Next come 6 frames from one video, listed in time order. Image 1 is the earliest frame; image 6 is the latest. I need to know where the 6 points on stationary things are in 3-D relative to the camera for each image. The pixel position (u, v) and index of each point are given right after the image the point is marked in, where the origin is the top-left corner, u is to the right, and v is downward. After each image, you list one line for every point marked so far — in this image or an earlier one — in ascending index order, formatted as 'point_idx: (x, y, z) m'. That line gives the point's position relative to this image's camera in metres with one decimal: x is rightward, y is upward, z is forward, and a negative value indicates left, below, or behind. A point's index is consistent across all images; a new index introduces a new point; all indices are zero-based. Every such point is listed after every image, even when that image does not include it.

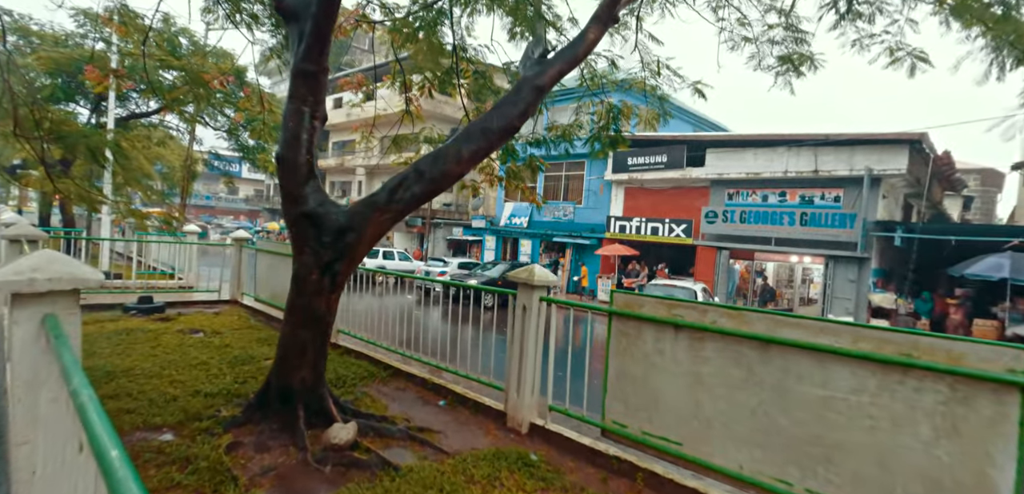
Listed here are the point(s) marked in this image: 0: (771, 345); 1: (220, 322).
0: (+1.2, -0.4, +2.3) m
1: (-3.3, -0.8, +5.8) m
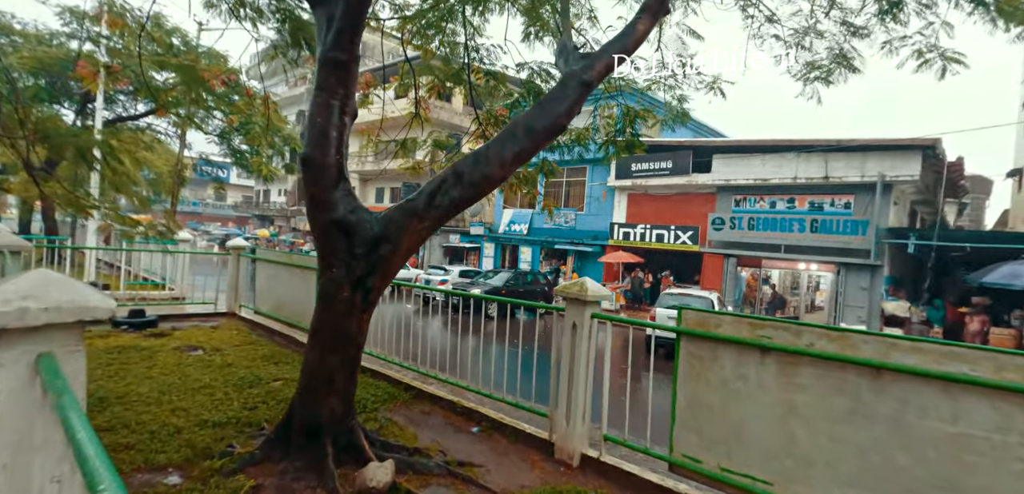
0: (+1.5, -0.5, +2.0) m
1: (-3.1, -0.9, +5.4) m
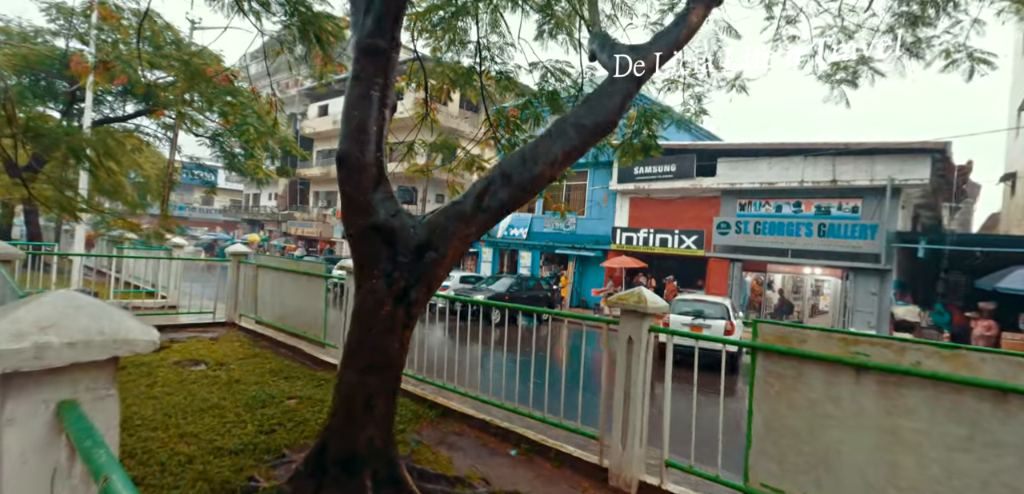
0: (+1.7, -0.5, +1.8) m
1: (-2.8, -1.0, +5.1) m
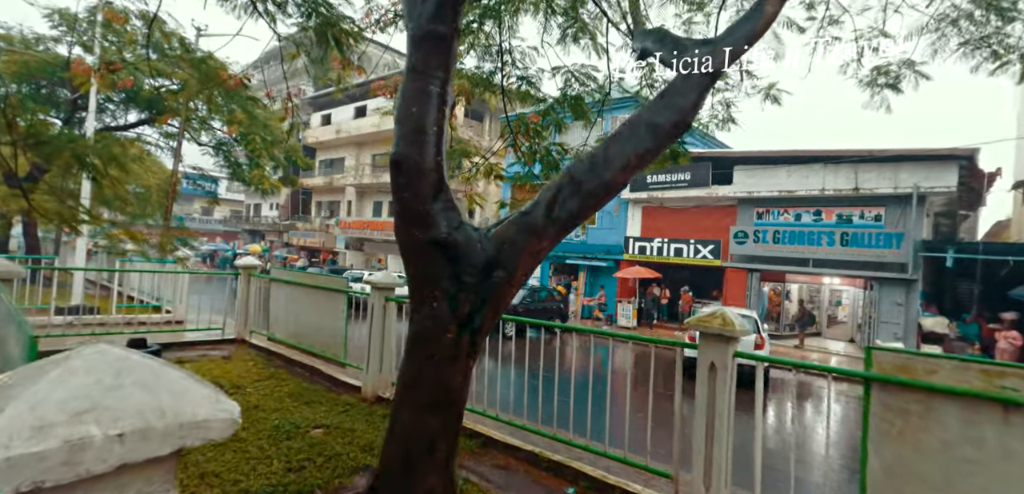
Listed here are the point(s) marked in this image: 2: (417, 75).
0: (+2.0, -0.6, +1.5) m
1: (-2.5, -1.1, +4.7) m
2: (-0.4, +0.7, +2.0) m
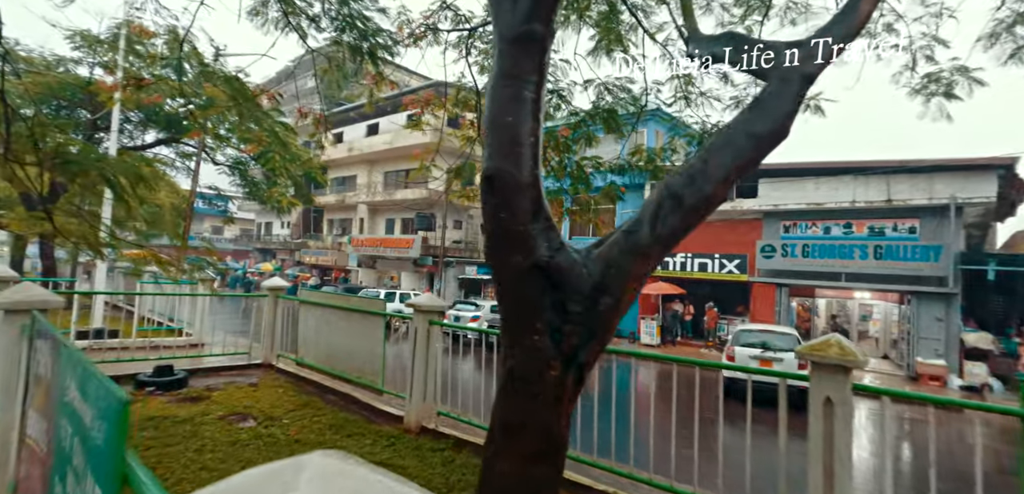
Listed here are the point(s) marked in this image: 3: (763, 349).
0: (+2.4, -0.6, +1.2) m
1: (-2.1, -1.3, +4.5) m
2: (0.0, +0.6, +1.8) m
3: (+3.5, -1.4, +7.1) m
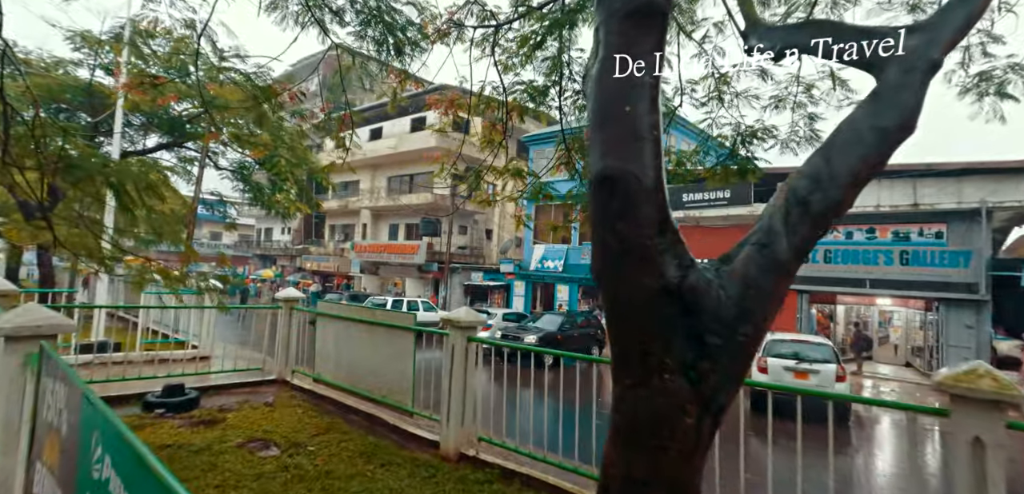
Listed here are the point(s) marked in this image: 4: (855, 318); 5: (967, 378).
0: (+2.7, -0.6, +0.9) m
1: (-1.8, -1.4, +4.2) m
2: (+0.3, +0.5, +1.5) m
3: (+3.8, -1.5, +6.8) m
4: (+7.9, -1.6, +11.9) m
5: (+1.6, -0.4, +1.8) m
